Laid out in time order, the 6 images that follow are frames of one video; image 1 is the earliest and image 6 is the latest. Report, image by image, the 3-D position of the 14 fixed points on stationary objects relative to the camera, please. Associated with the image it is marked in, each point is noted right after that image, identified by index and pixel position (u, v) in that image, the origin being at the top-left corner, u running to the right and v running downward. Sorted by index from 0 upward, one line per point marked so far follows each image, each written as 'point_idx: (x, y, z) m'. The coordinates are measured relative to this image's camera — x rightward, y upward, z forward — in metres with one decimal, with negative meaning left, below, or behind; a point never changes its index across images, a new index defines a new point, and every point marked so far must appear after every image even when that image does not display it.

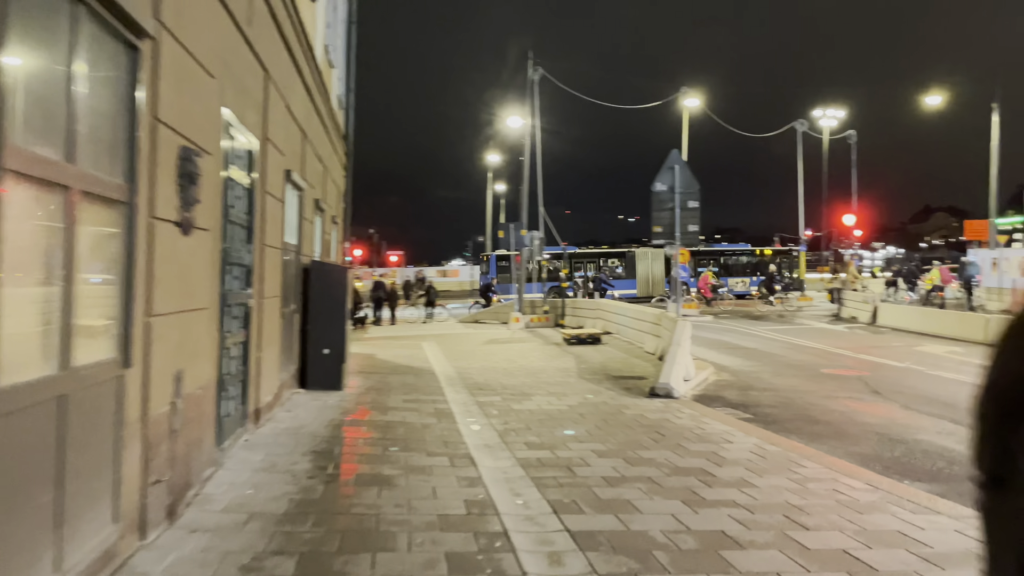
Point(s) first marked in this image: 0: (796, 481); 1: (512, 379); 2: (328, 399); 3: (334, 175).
0: (+2.1, -1.4, +6.0) m
1: (0.0, -1.4, +12.2) m
2: (-2.2, -1.4, +9.6) m
3: (-3.4, +2.2, +15.3) m
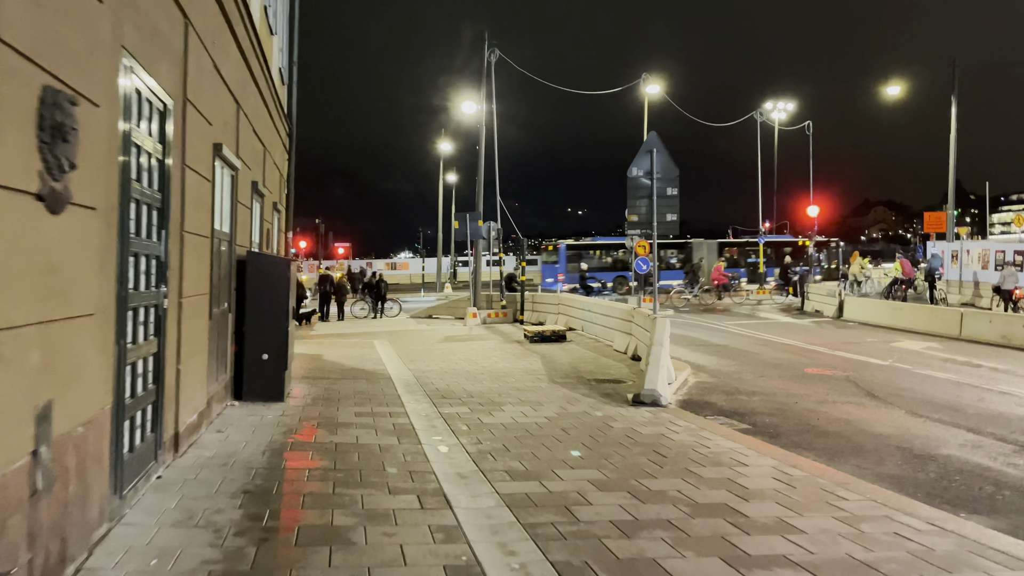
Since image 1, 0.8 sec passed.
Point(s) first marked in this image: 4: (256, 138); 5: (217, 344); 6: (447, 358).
0: (+2.0, -1.4, +4.9) m
1: (-0.5, -1.3, +11.0) m
2: (-2.5, -1.3, +8.2) m
3: (-4.1, +2.3, +13.8) m
4: (-3.6, +2.1, +11.1) m
5: (-3.0, -0.6, +8.1) m
6: (-1.2, -1.3, +14.9) m
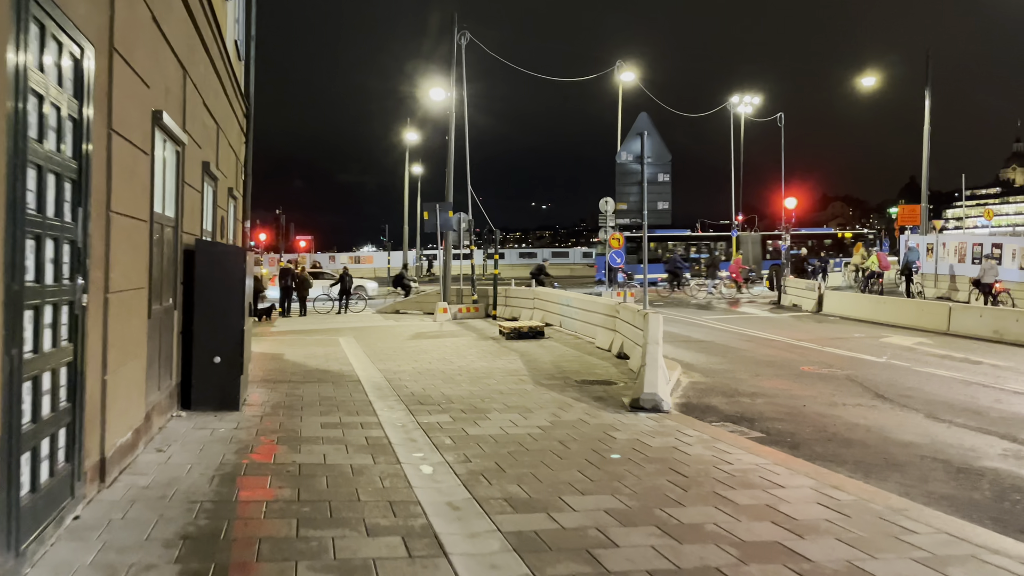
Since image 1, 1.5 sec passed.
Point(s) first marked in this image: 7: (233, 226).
0: (+2.1, -1.4, +4.0) m
1: (-0.7, -1.3, +10.0) m
2: (-2.6, -1.2, +7.1) m
3: (-4.4, +2.4, +12.6) m
4: (-3.8, +2.2, +9.9) m
5: (-3.1, -0.5, +7.0) m
6: (-1.6, -1.2, +13.8) m
7: (-4.7, +1.1, +13.5) m
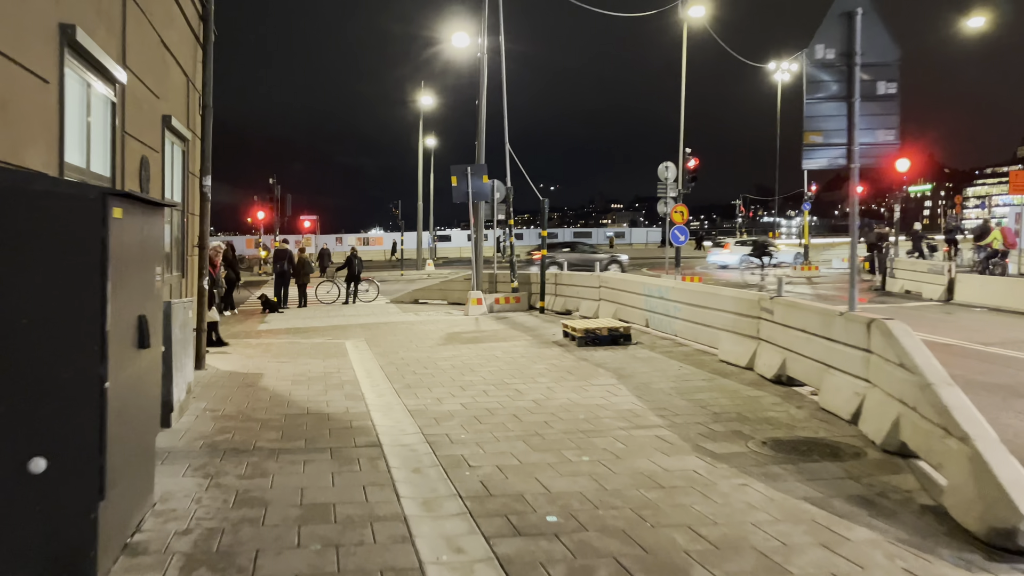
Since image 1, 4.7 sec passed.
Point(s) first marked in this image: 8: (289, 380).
0: (+3.1, -1.5, -0.8) m
1: (+0.3, -1.2, +5.2) m
2: (-1.6, -1.3, +2.4) m
3: (-3.4, +2.5, +7.8) m
4: (-2.8, +2.2, +5.2) m
5: (-2.1, -0.5, +2.2) m
6: (-0.6, -1.1, +9.1) m
7: (-3.7, +1.2, +8.7) m
8: (-2.6, -1.1, +9.1) m
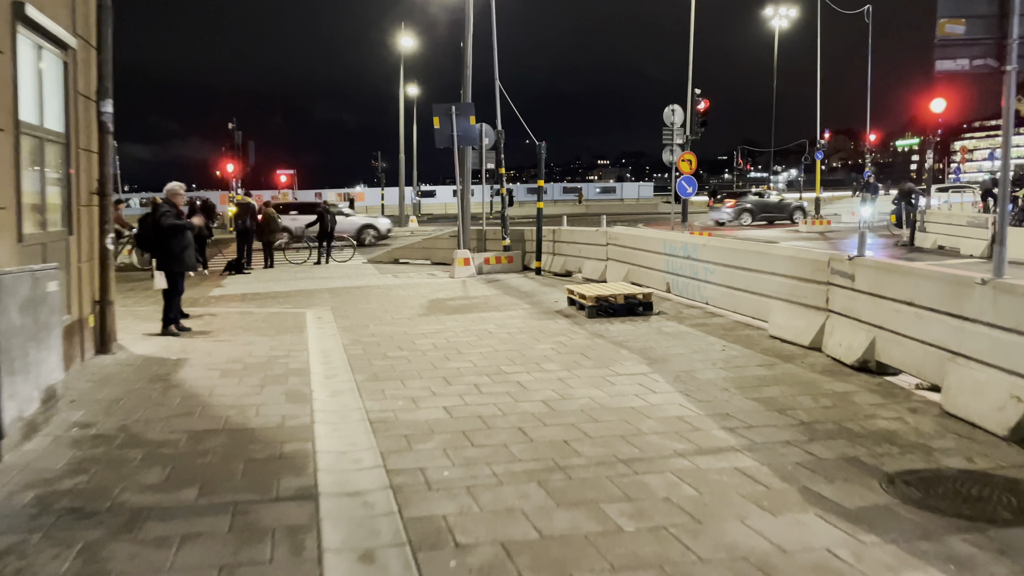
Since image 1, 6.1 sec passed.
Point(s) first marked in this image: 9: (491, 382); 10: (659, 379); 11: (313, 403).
0: (+3.3, -1.6, -2.8) m
1: (+0.4, -1.1, +3.1) m
2: (-1.5, -1.3, +0.3) m
3: (-3.4, +2.7, +5.4) m
4: (-2.7, +2.3, +2.8) m
5: (-2.0, -0.6, 0.0) m
6: (-0.6, -0.7, +6.9) m
7: (-3.7, +1.5, +6.4) m
8: (-2.6, -0.7, +6.9) m
9: (-0.2, -0.8, +6.4) m
10: (+1.2, -0.7, +6.4) m
11: (-1.5, -0.8, +5.8) m
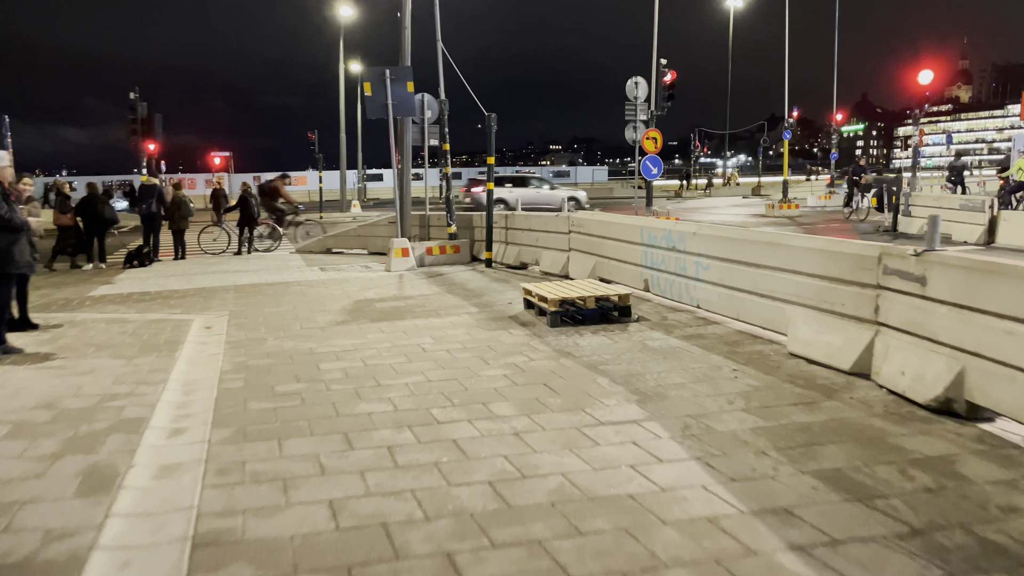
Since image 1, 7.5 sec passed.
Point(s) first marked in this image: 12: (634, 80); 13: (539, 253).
0: (+3.4, -1.8, -4.7) m
1: (+0.2, -1.2, +1.0) m
2: (-1.5, -1.5, -1.9) m
3: (-3.7, +2.6, +3.0) m
4: (-2.9, +2.2, +0.5) m
5: (-1.9, -0.8, -2.2) m
6: (-1.0, -0.8, +4.8) m
7: (-4.0, +1.4, +4.0) m
8: (-2.9, -0.8, +4.7) m
9: (-0.5, -0.8, +4.3) m
10: (+0.8, -0.8, +4.4) m
11: (-1.8, -0.9, +3.6) m
12: (+2.9, +5.0, +19.1) m
13: (+0.4, +0.5, +11.7) m
